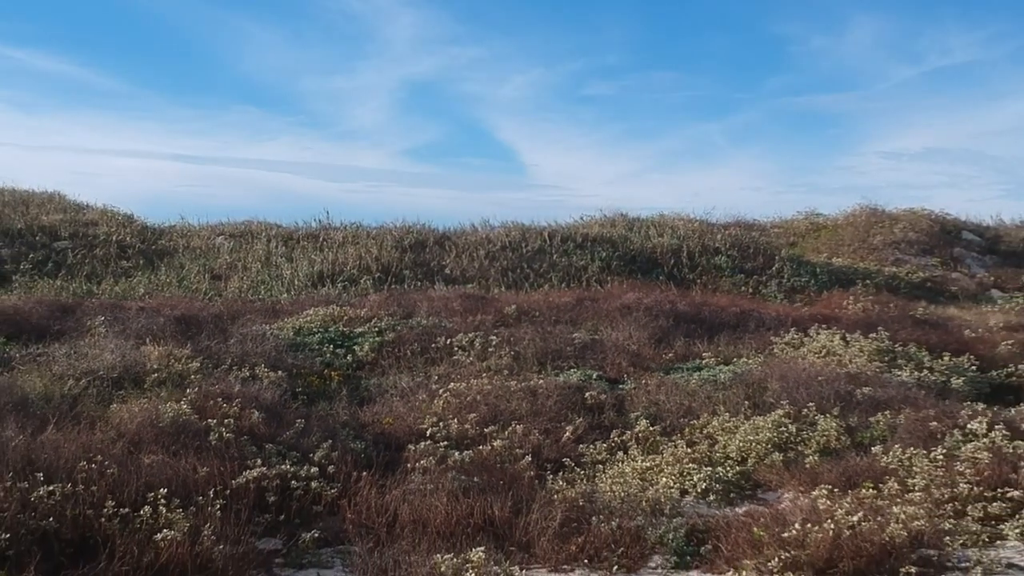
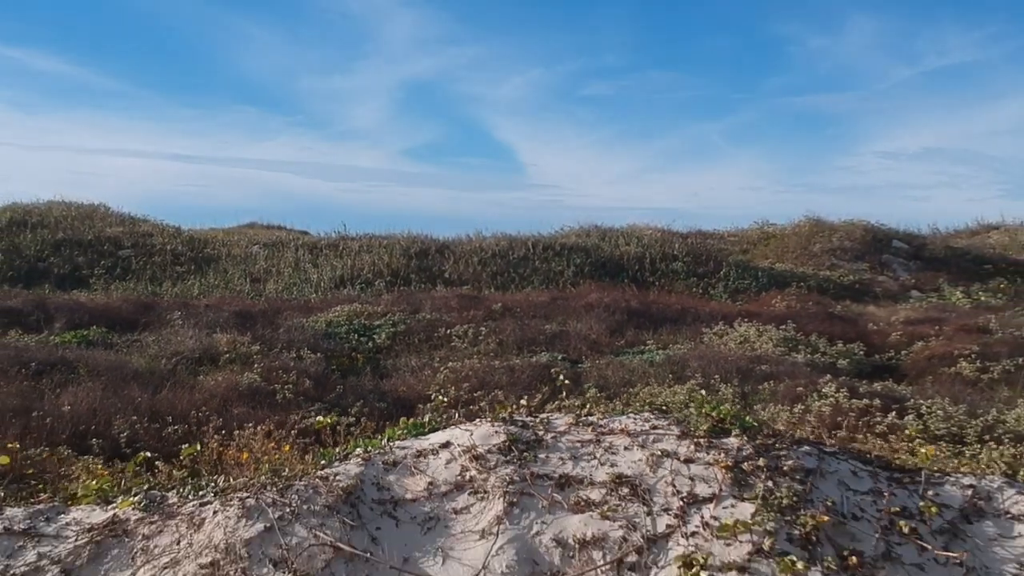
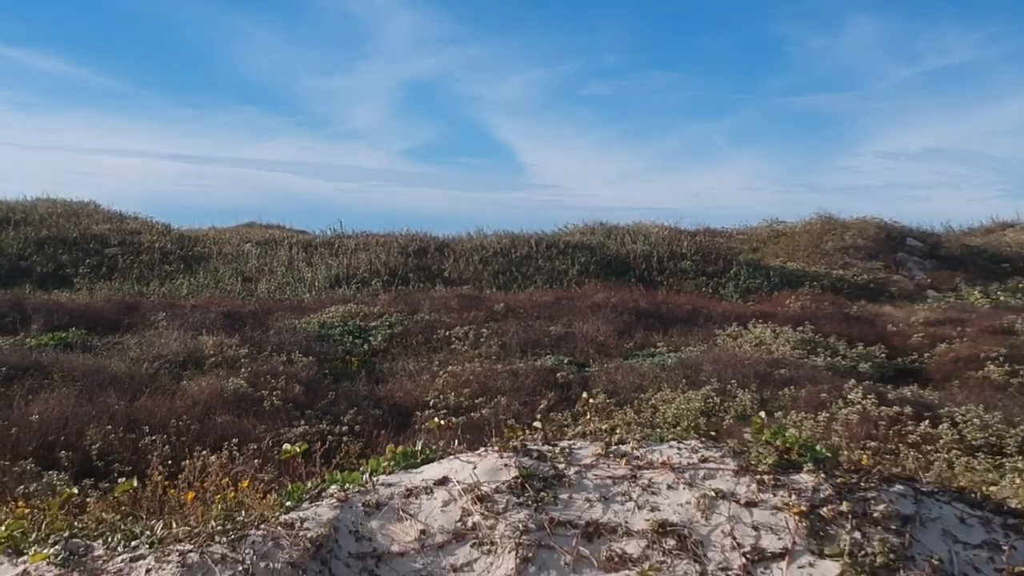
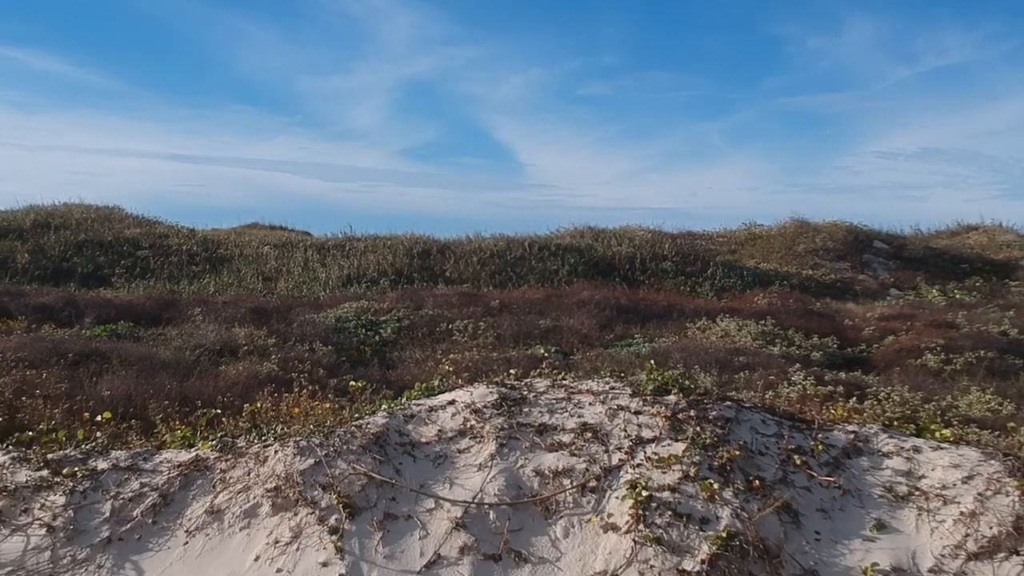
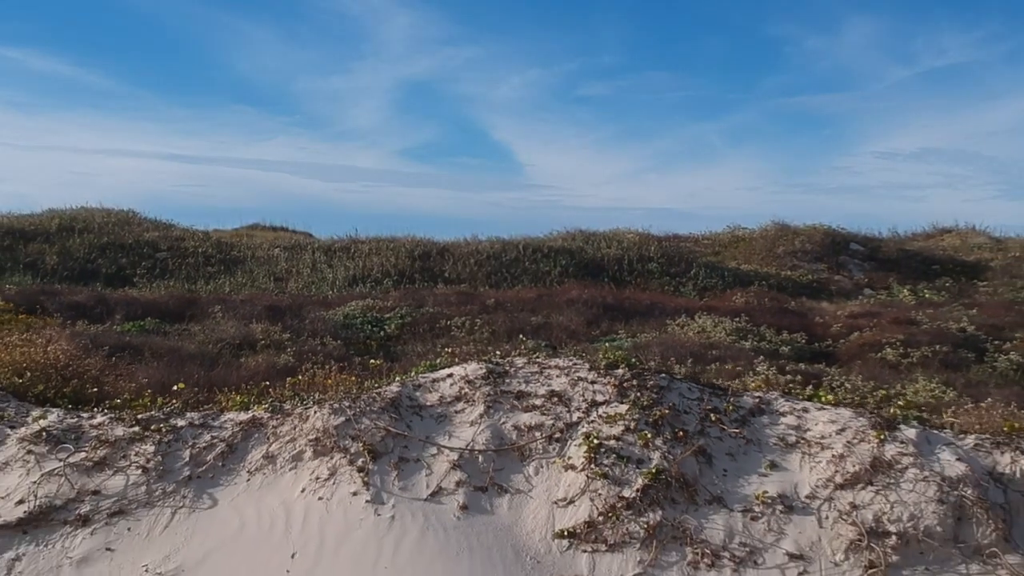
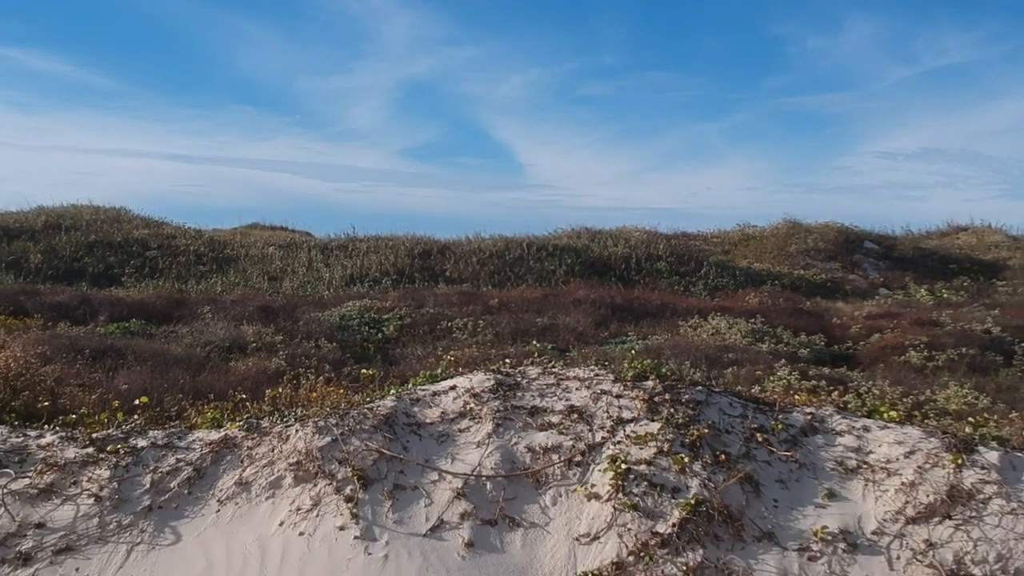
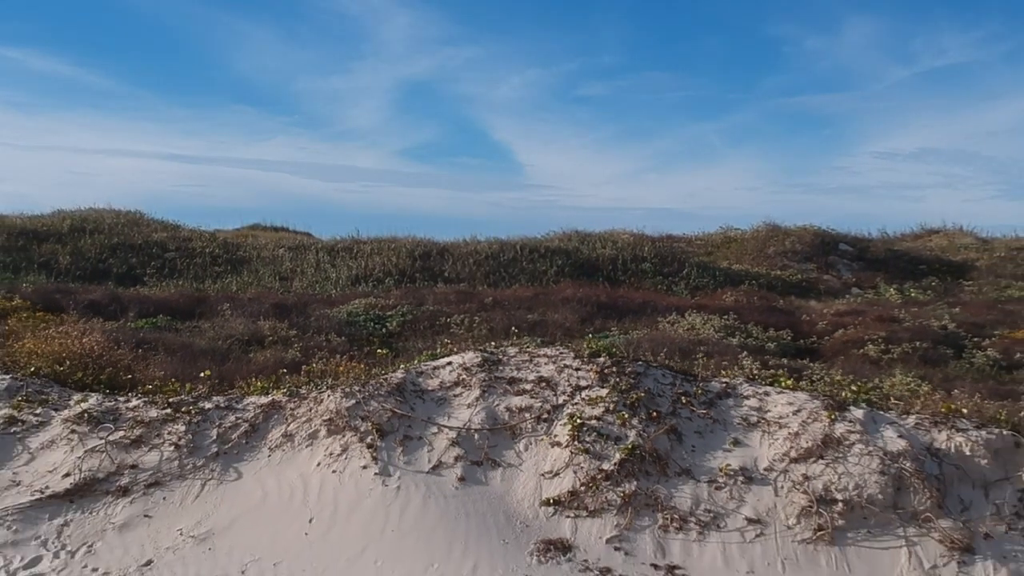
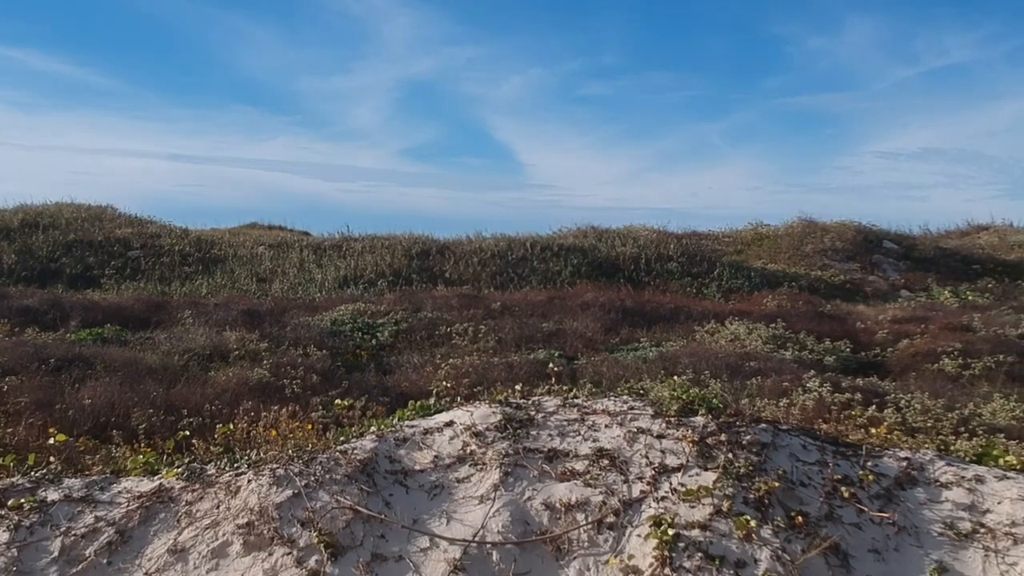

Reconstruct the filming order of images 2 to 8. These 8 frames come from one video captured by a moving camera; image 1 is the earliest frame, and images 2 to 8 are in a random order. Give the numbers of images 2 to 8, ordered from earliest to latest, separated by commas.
3, 2, 8, 4, 6, 5, 7
